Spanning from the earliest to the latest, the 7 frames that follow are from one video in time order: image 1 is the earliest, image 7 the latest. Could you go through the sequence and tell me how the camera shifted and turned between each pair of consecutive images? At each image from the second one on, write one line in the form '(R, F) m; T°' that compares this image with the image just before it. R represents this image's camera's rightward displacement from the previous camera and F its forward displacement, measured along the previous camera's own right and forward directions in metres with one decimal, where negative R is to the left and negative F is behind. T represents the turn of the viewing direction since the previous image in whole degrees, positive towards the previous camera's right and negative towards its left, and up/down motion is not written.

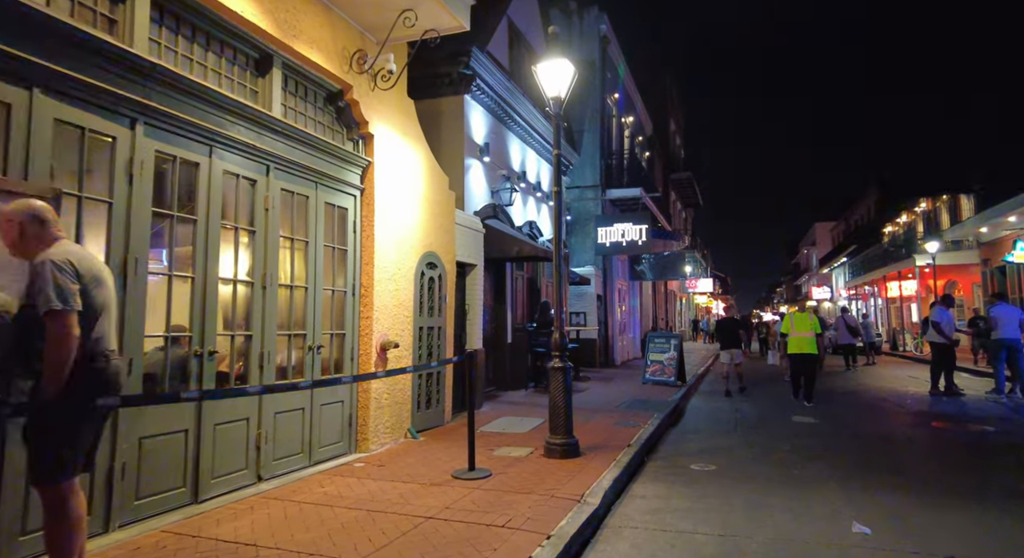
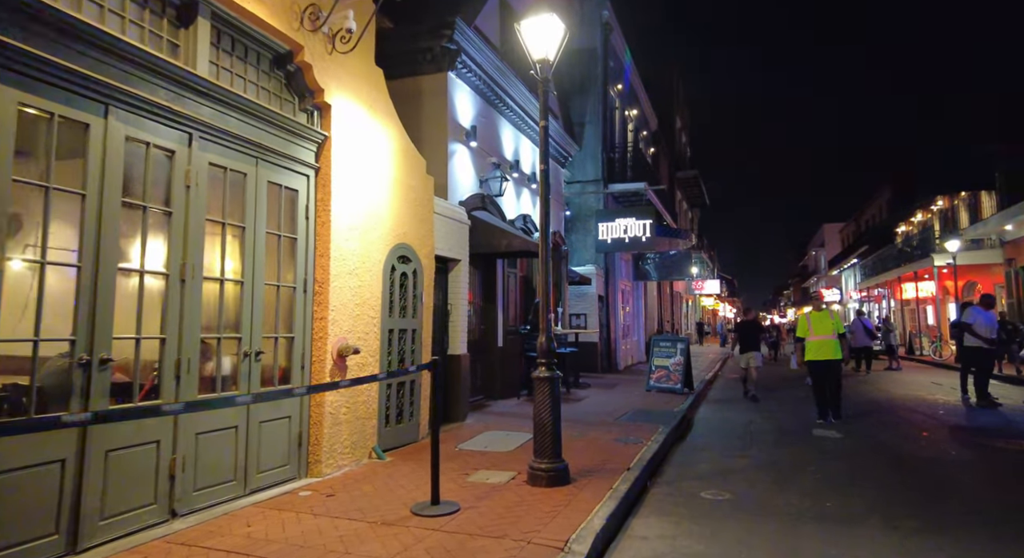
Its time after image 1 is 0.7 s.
(+0.3, +1.0) m; -1°
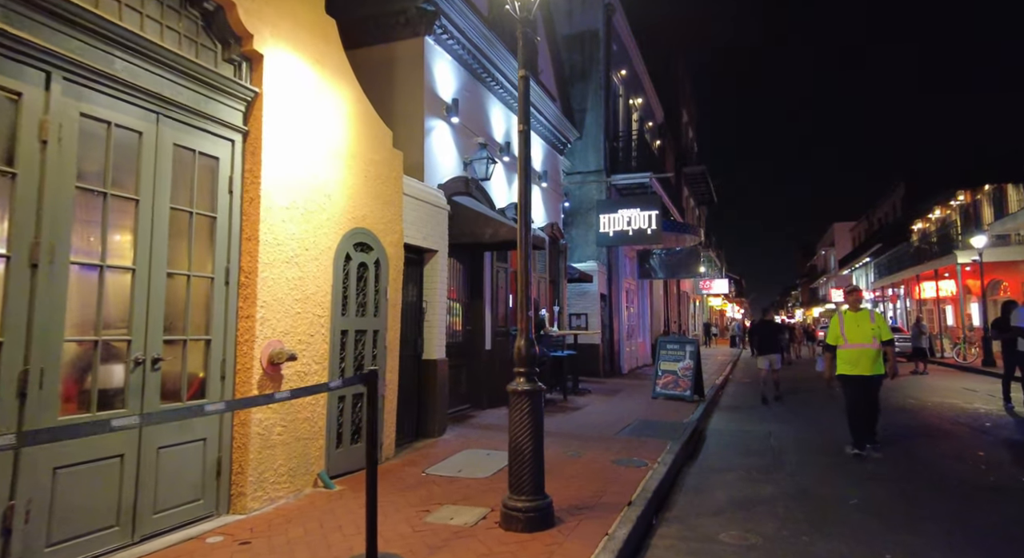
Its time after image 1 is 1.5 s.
(+0.3, +1.2) m; -1°
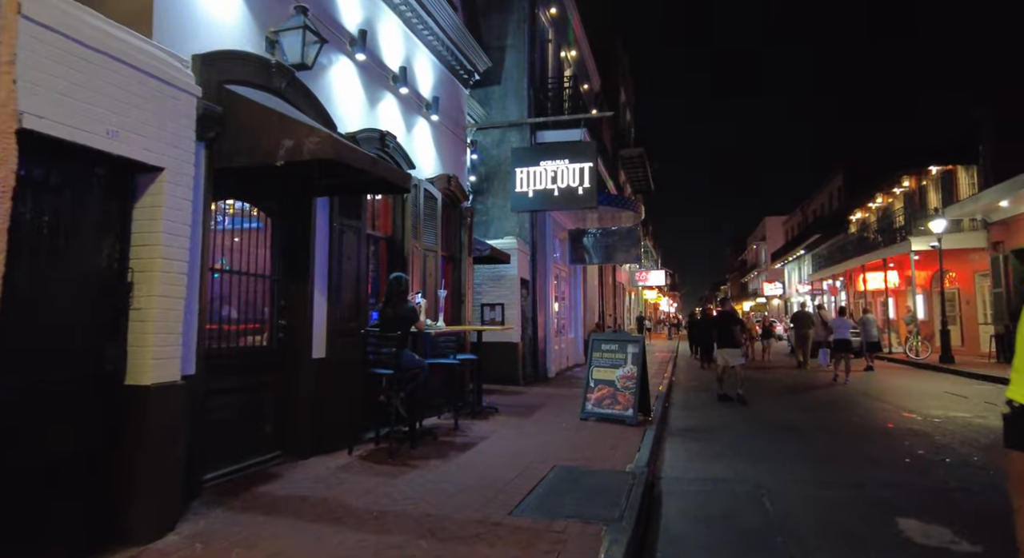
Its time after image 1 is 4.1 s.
(+1.0, +3.7) m; +6°
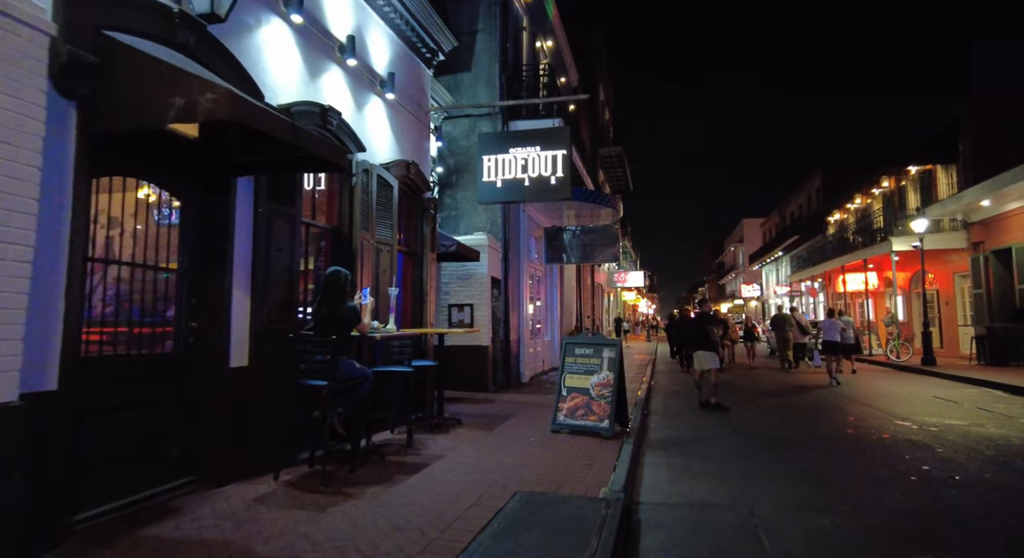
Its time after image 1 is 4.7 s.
(+0.2, +0.9) m; +2°
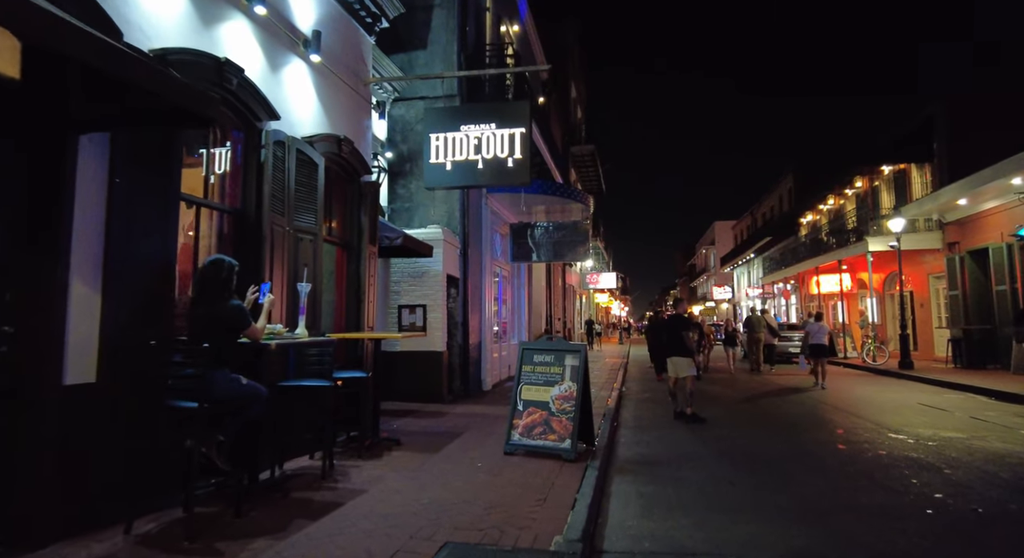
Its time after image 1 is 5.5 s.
(+0.3, +1.2) m; +3°
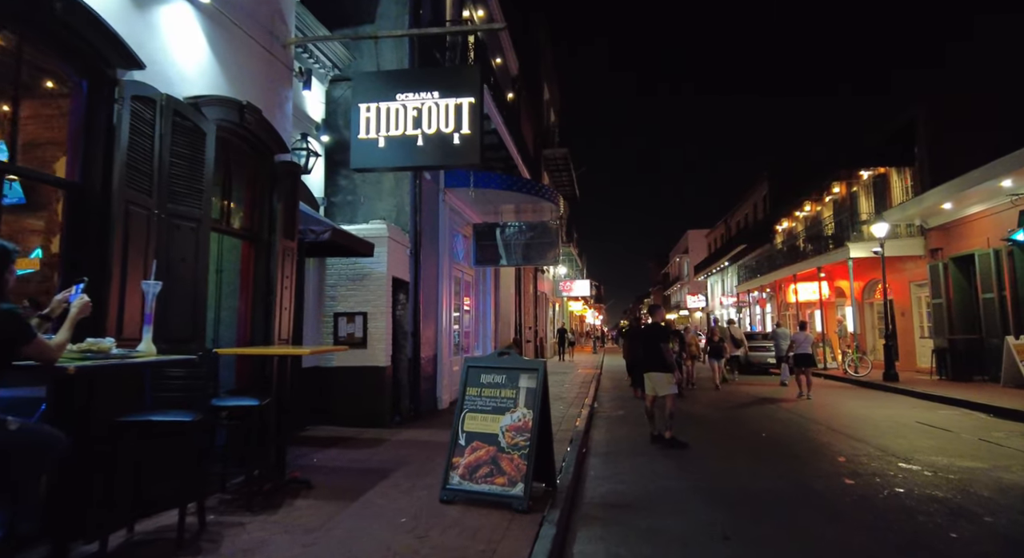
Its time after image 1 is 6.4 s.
(+0.3, +1.4) m; +2°
